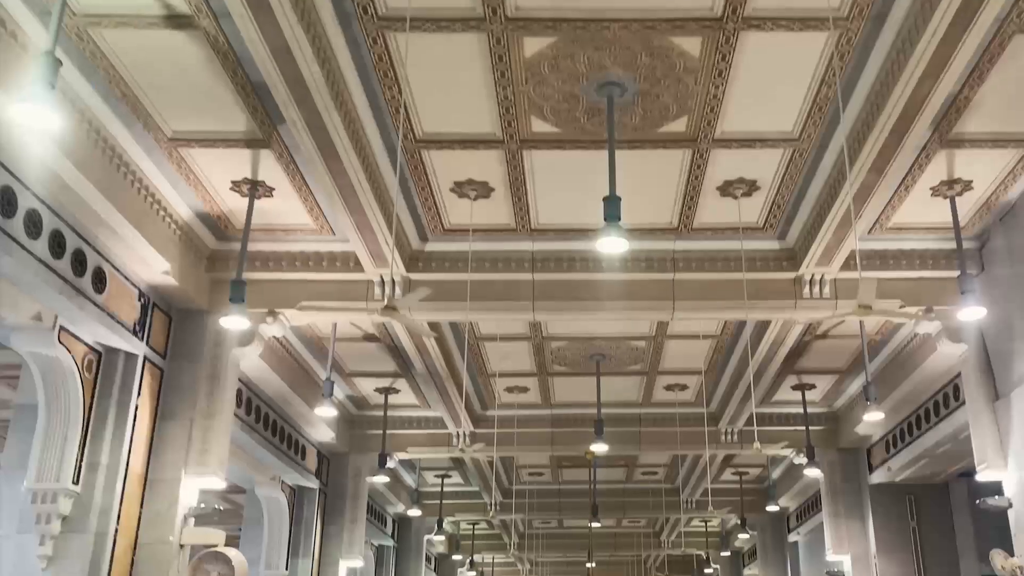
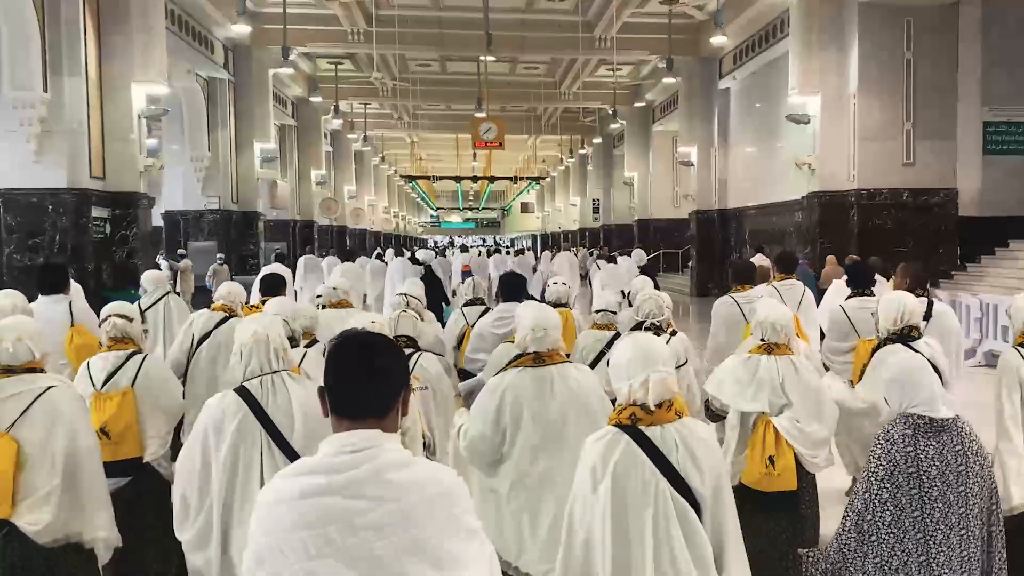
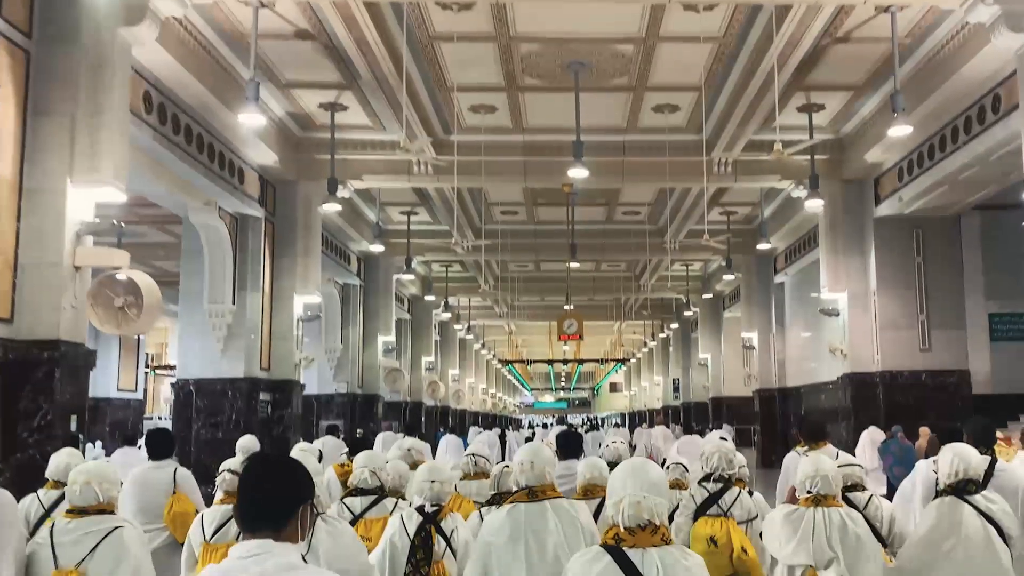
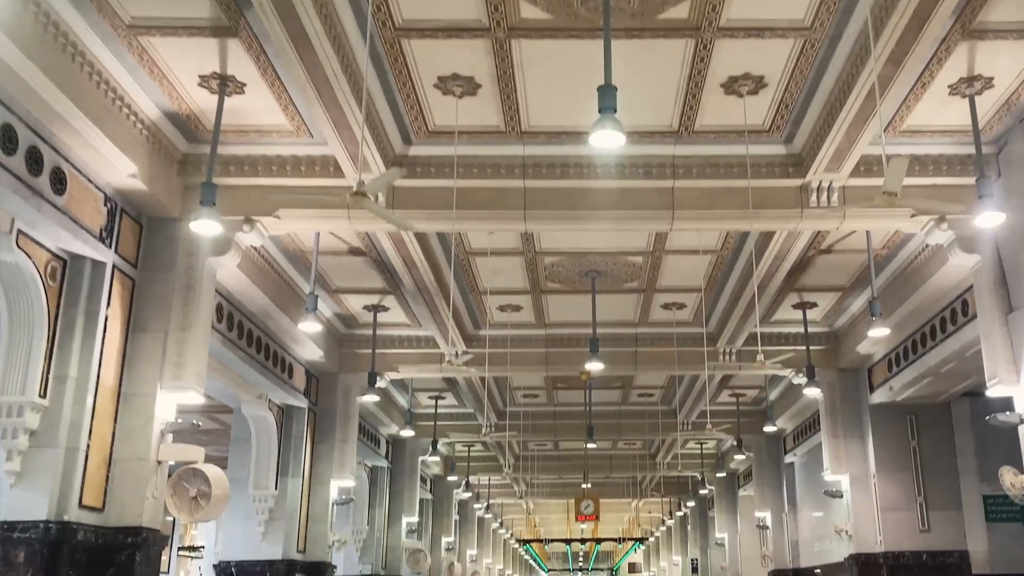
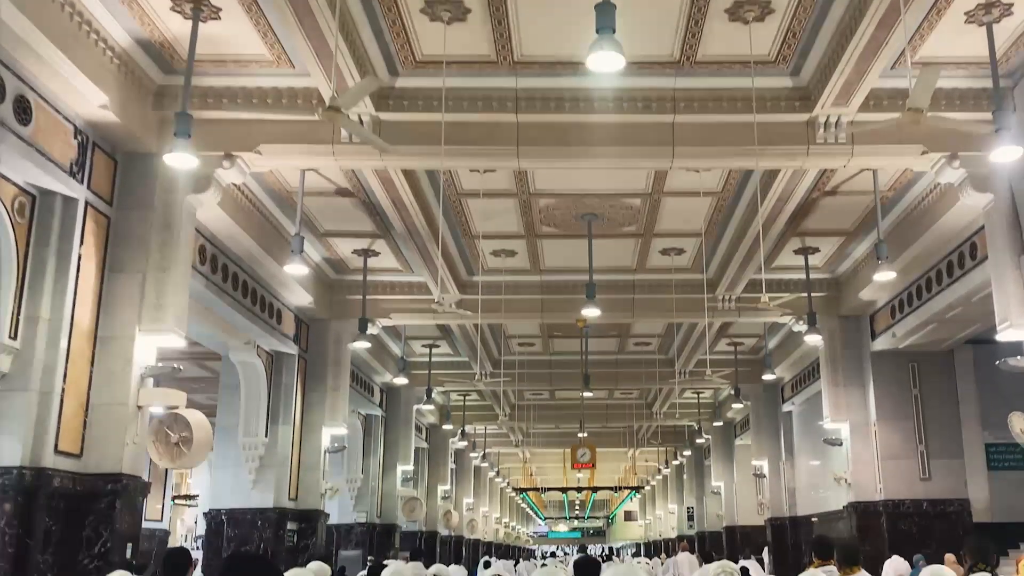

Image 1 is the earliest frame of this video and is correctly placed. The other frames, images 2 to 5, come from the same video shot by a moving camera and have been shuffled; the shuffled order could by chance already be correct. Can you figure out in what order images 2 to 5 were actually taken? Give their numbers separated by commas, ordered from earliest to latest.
4, 5, 3, 2
